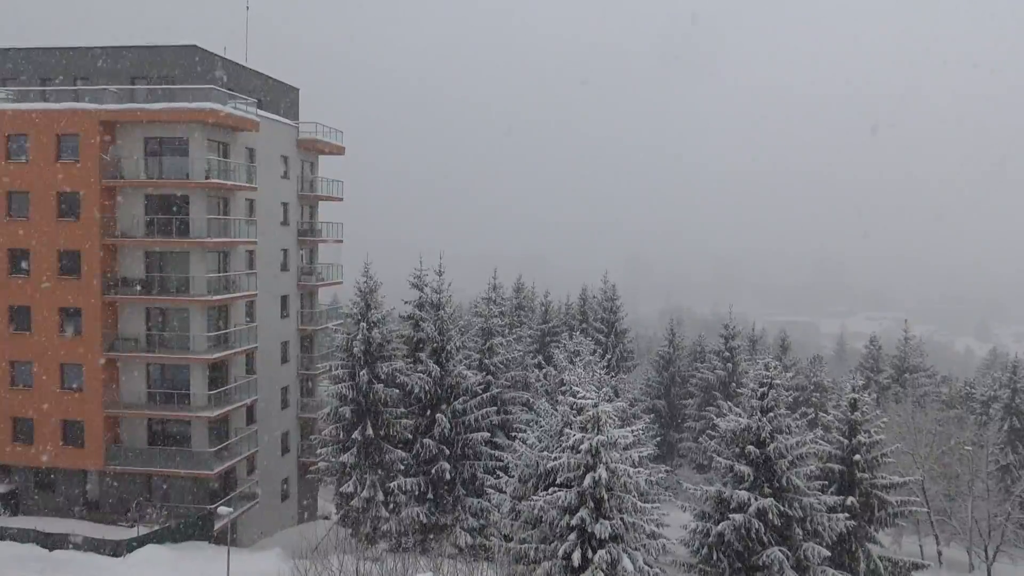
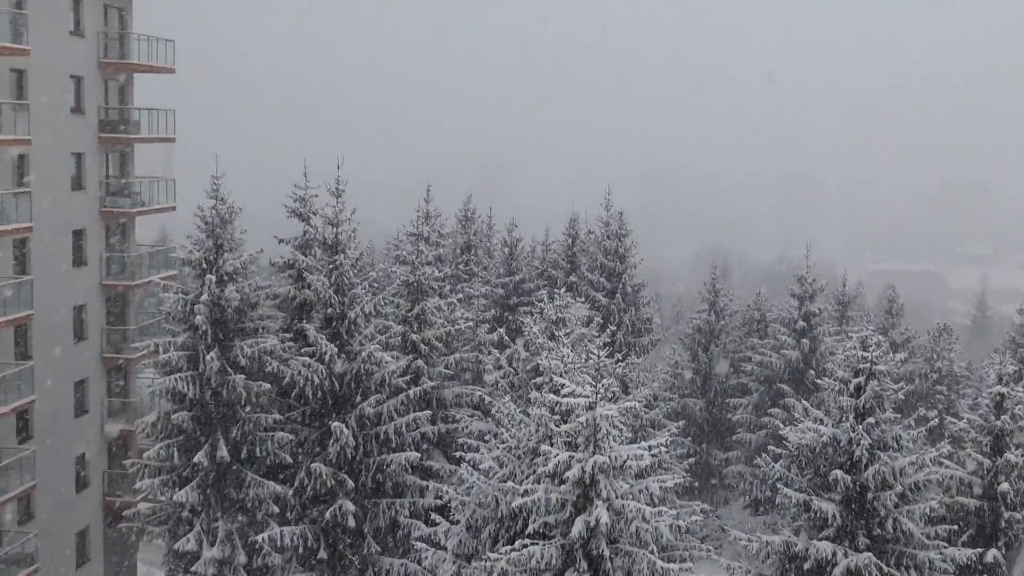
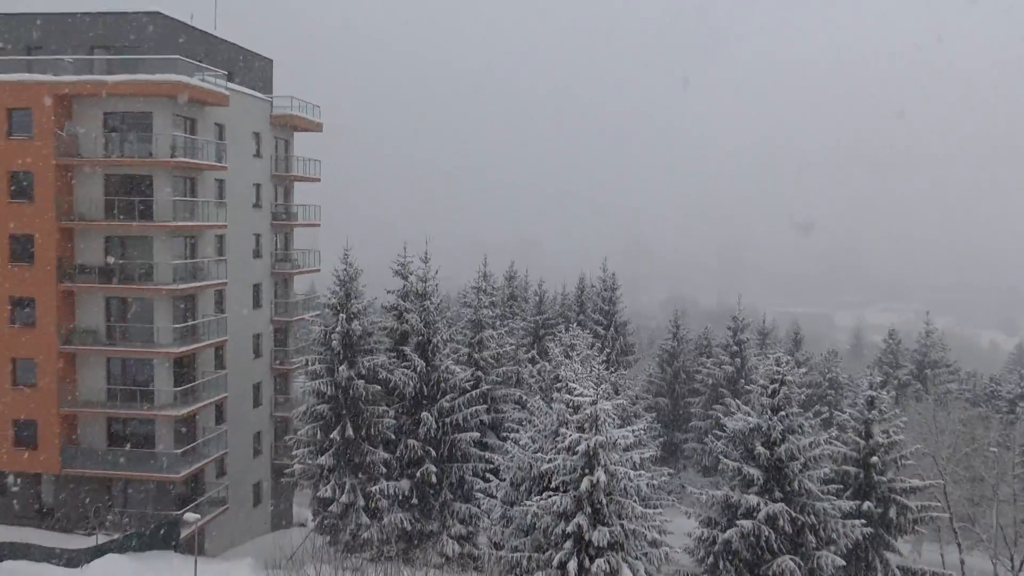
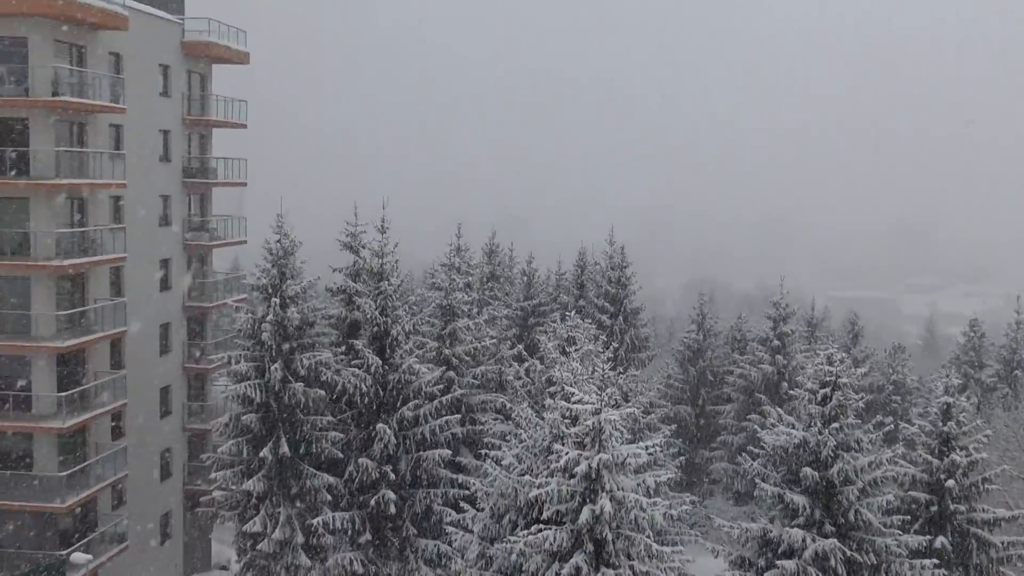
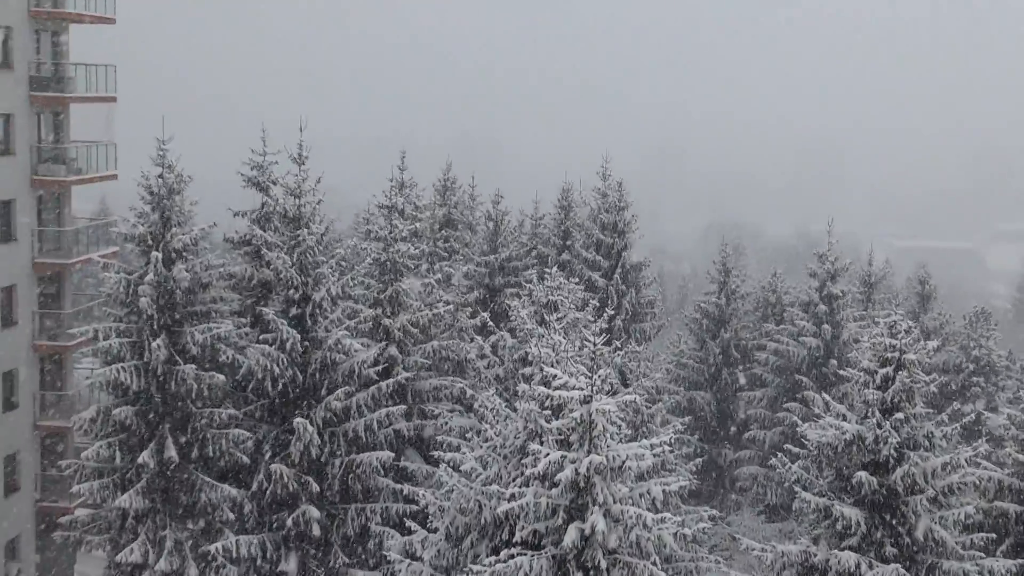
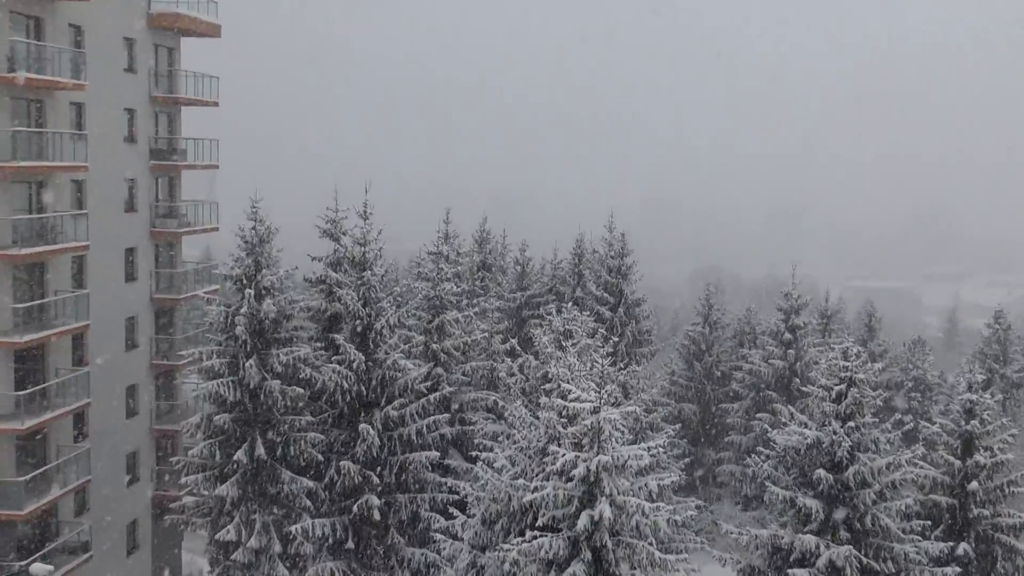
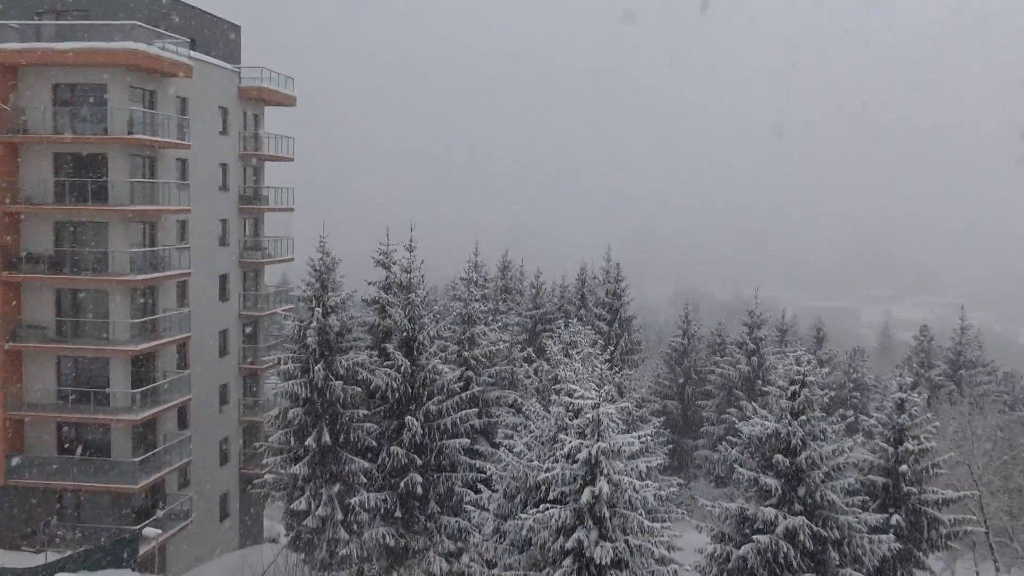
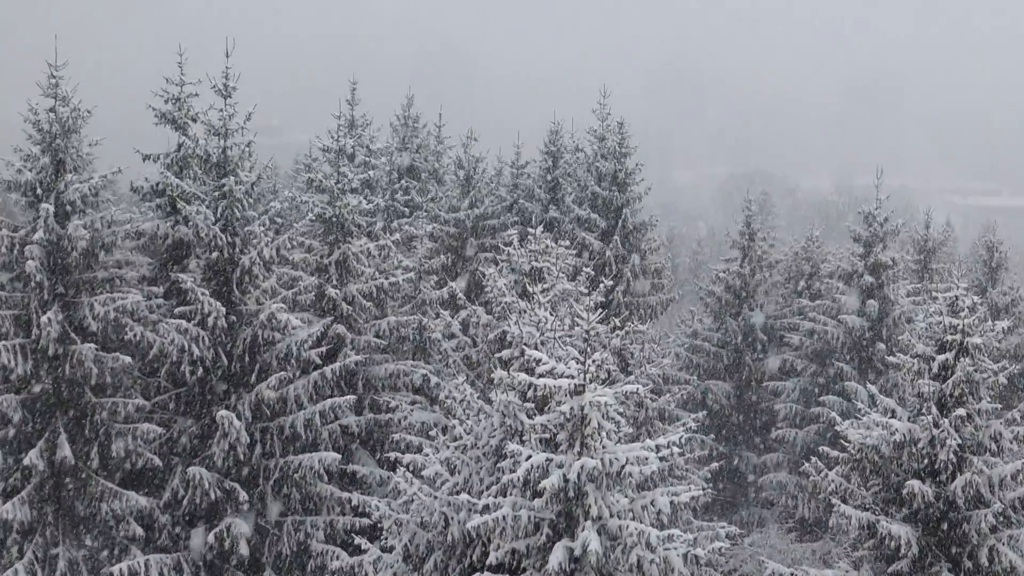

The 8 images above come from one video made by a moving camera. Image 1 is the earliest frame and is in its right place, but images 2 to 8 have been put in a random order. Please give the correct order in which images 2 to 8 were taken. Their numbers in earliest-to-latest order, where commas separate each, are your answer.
3, 7, 4, 6, 2, 5, 8
